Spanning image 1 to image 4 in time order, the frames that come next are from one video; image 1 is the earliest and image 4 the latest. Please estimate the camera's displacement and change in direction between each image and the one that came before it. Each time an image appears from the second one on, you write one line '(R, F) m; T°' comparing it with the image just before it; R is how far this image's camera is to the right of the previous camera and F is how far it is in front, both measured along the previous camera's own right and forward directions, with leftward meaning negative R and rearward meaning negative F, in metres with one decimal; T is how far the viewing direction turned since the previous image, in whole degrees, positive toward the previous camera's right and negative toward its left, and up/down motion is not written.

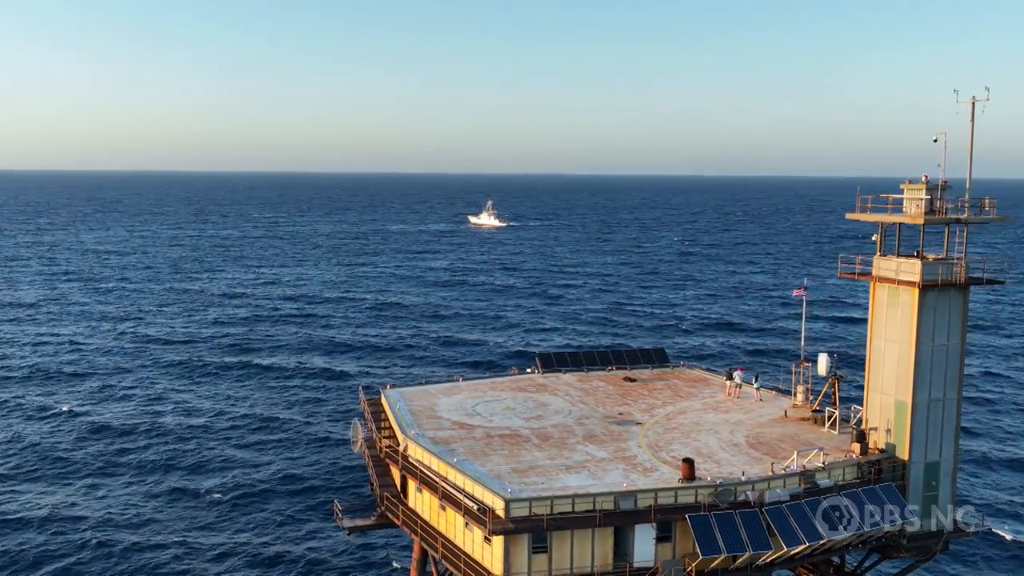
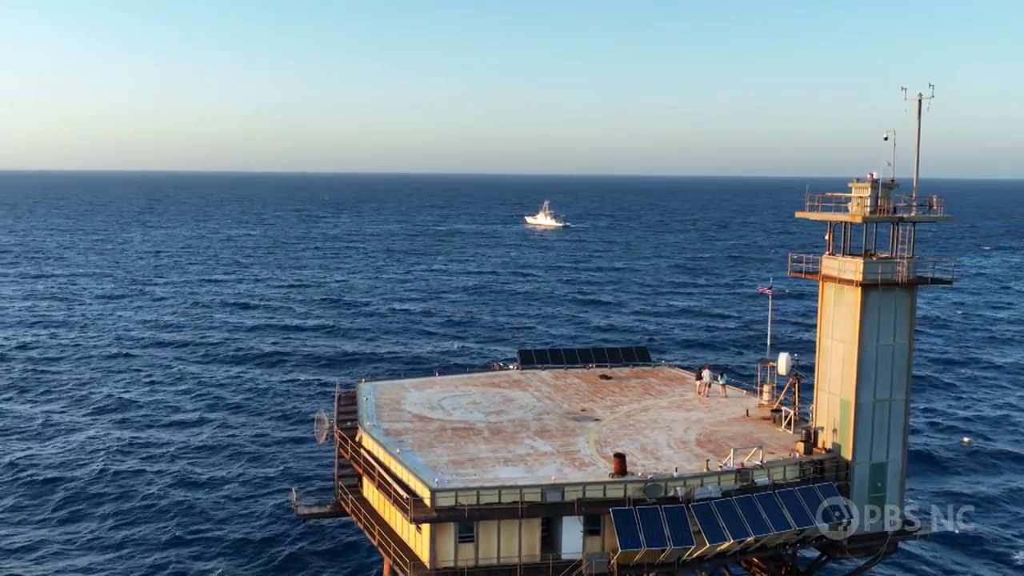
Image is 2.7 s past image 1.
(+4.3, -0.5) m; -4°
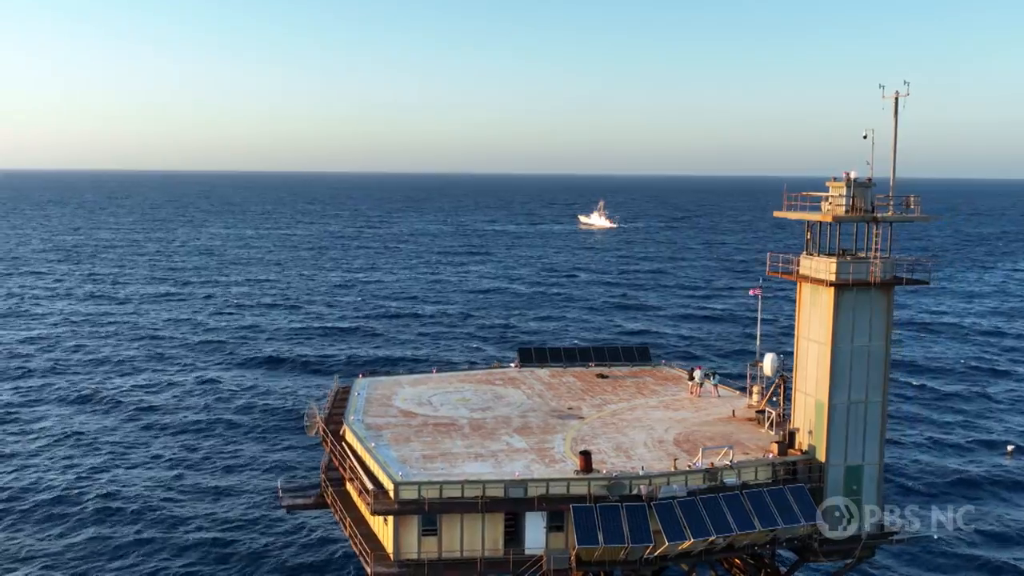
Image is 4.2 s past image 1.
(+3.0, -0.3) m; -3°
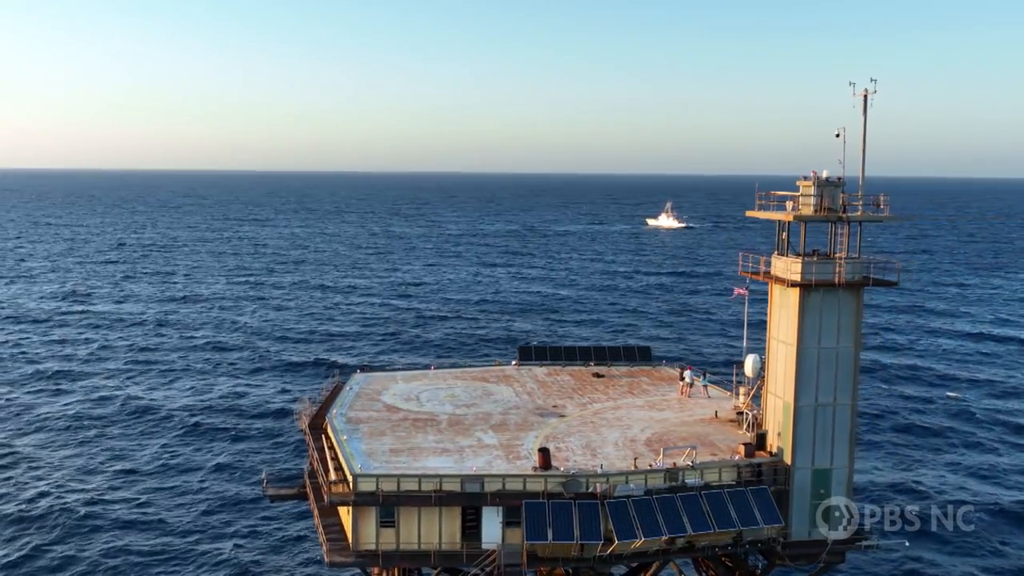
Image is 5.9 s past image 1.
(+3.7, -0.2) m; -4°
